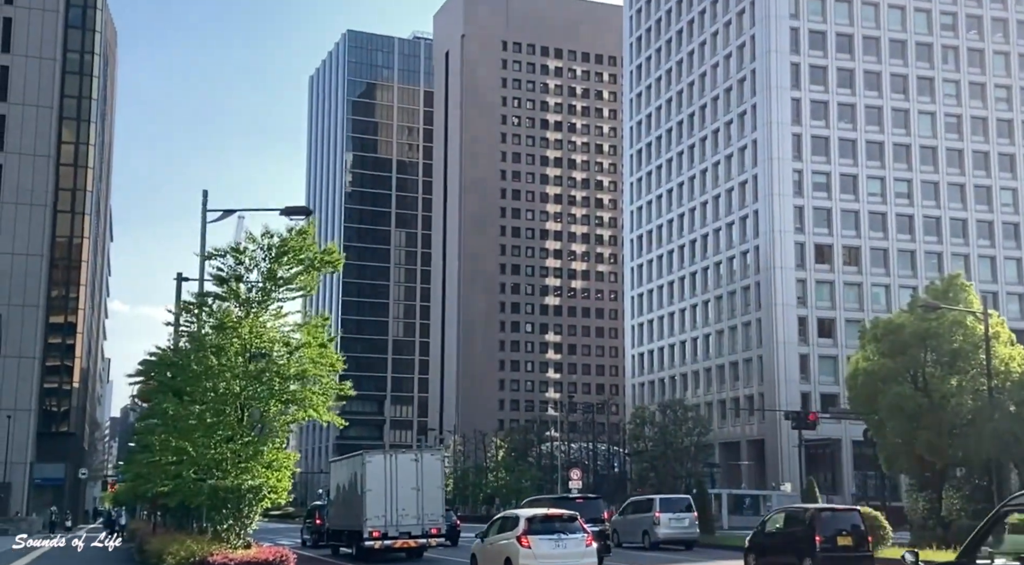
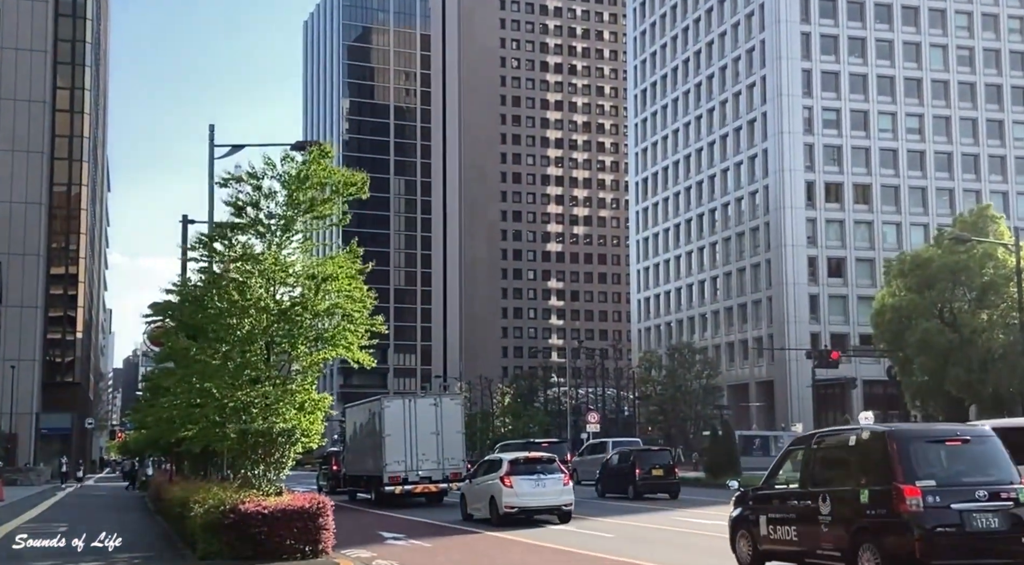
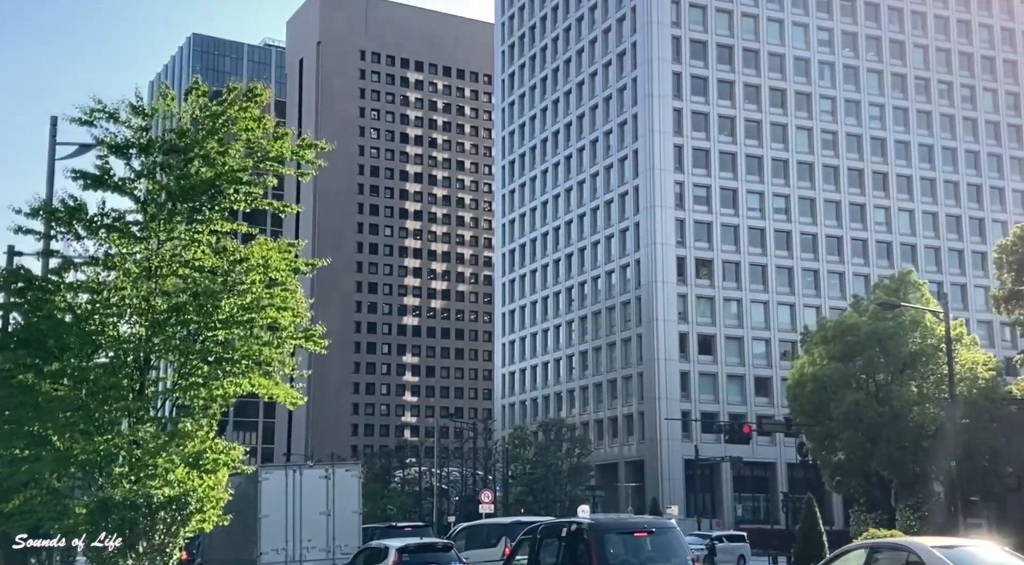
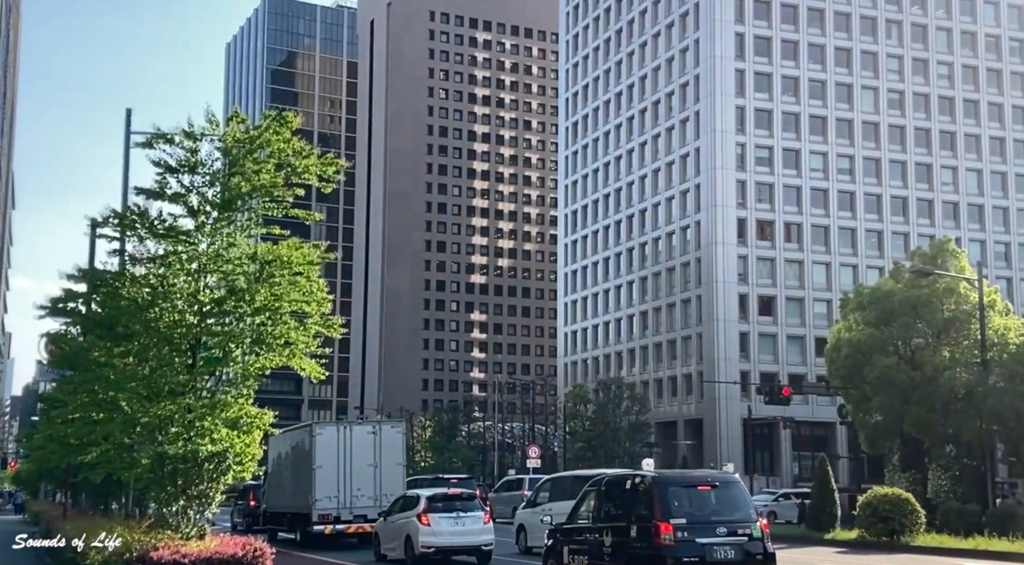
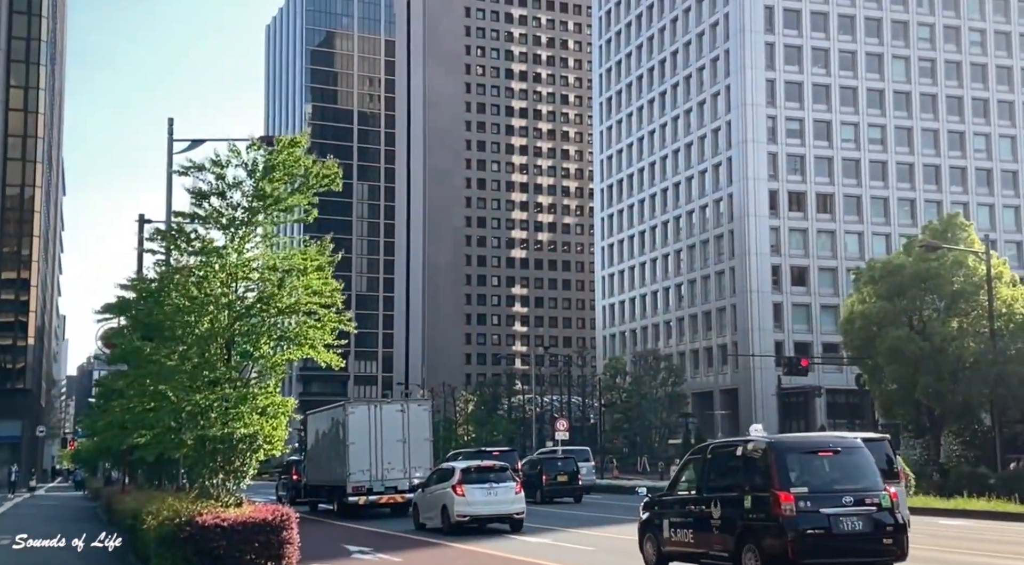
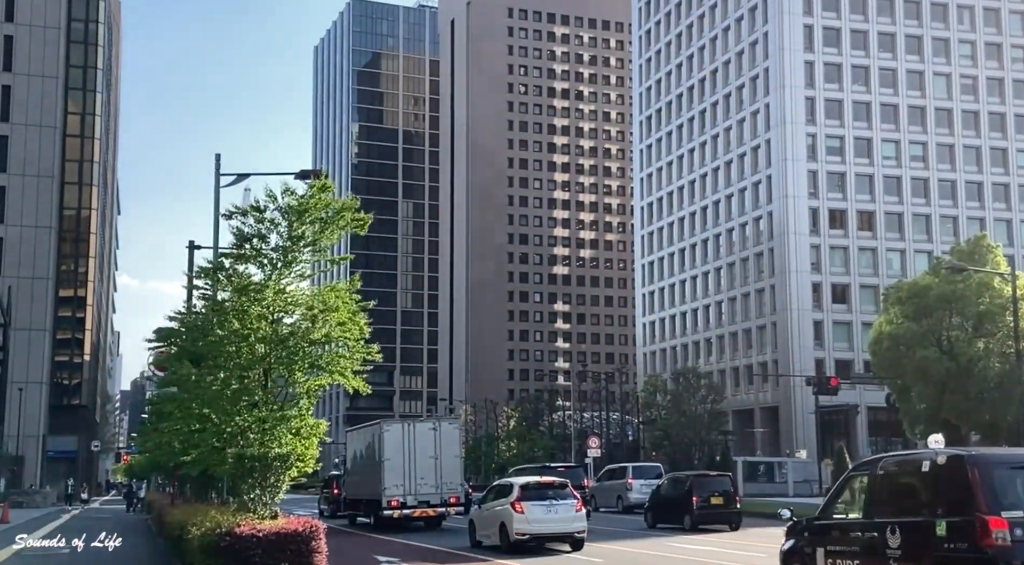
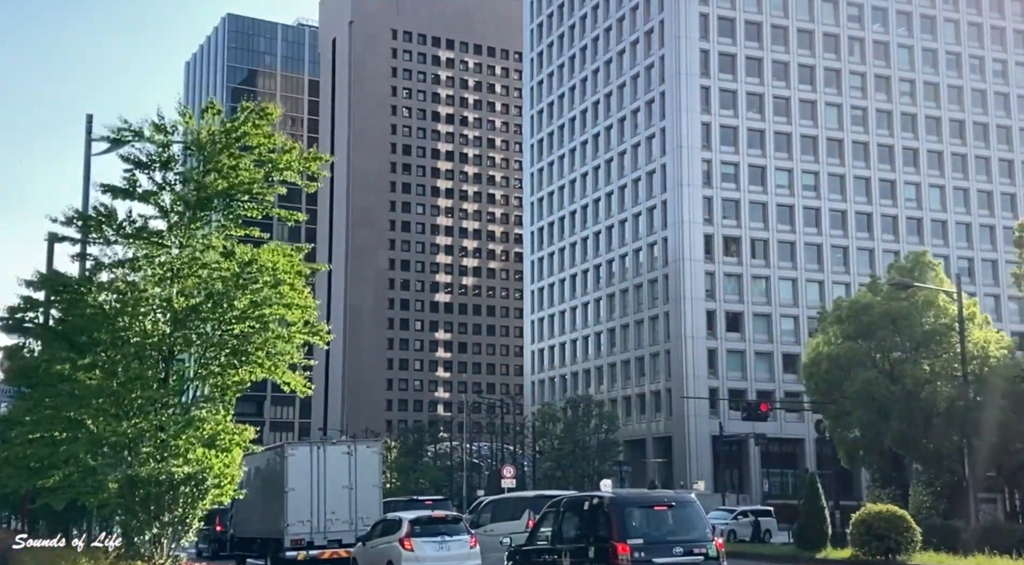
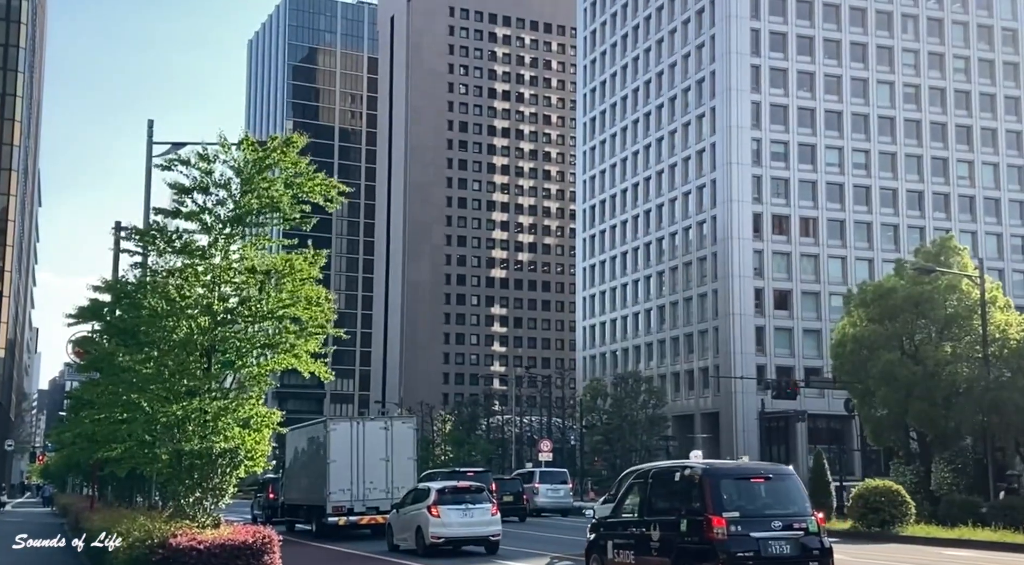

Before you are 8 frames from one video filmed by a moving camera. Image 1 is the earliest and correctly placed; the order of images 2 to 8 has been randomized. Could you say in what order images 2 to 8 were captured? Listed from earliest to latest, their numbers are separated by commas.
6, 2, 5, 8, 4, 7, 3
